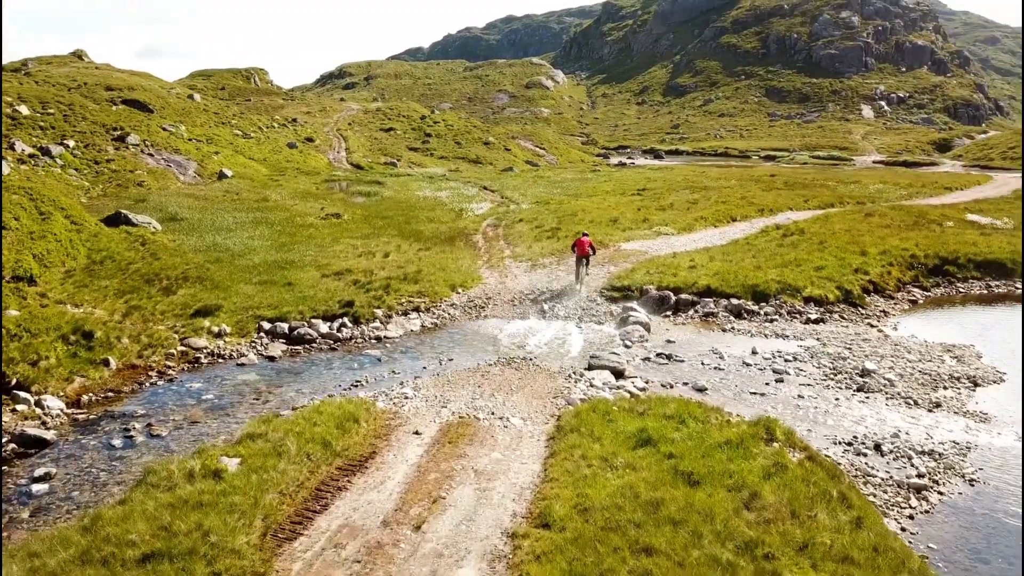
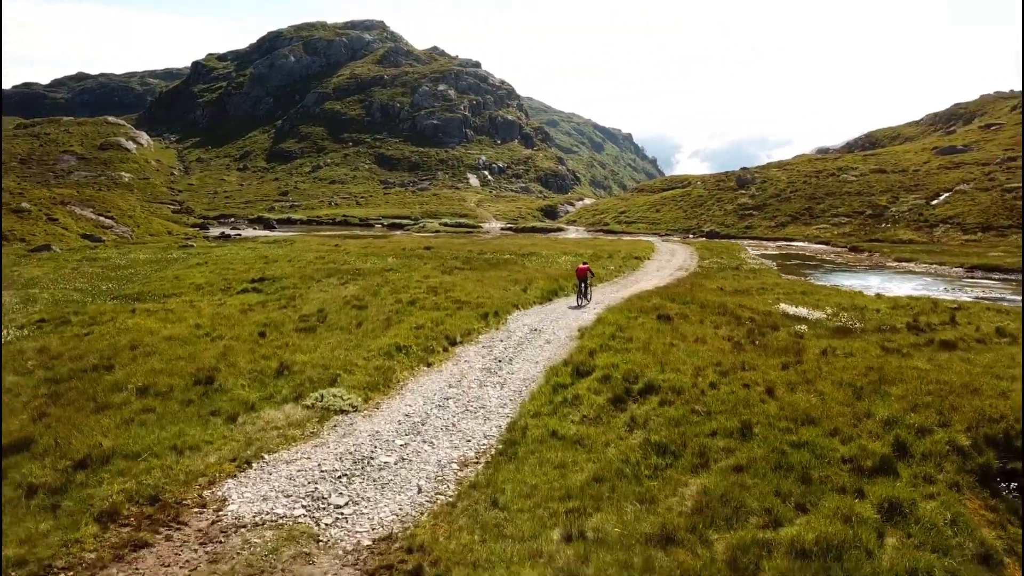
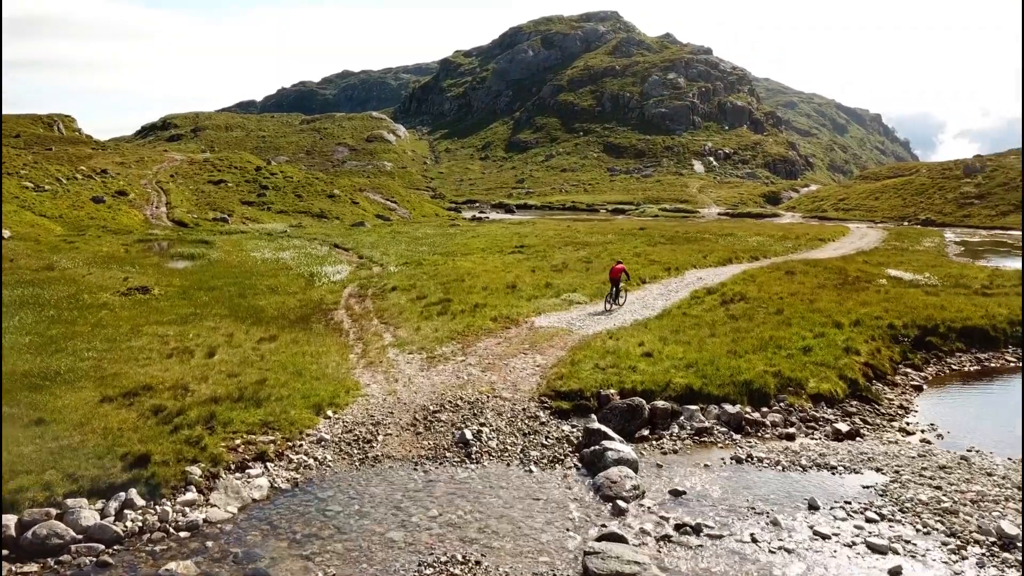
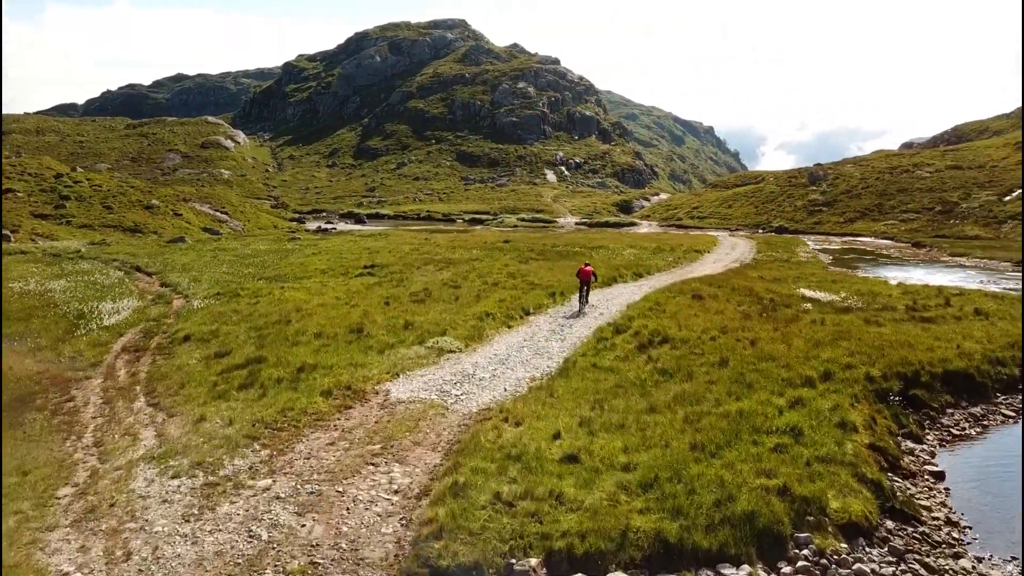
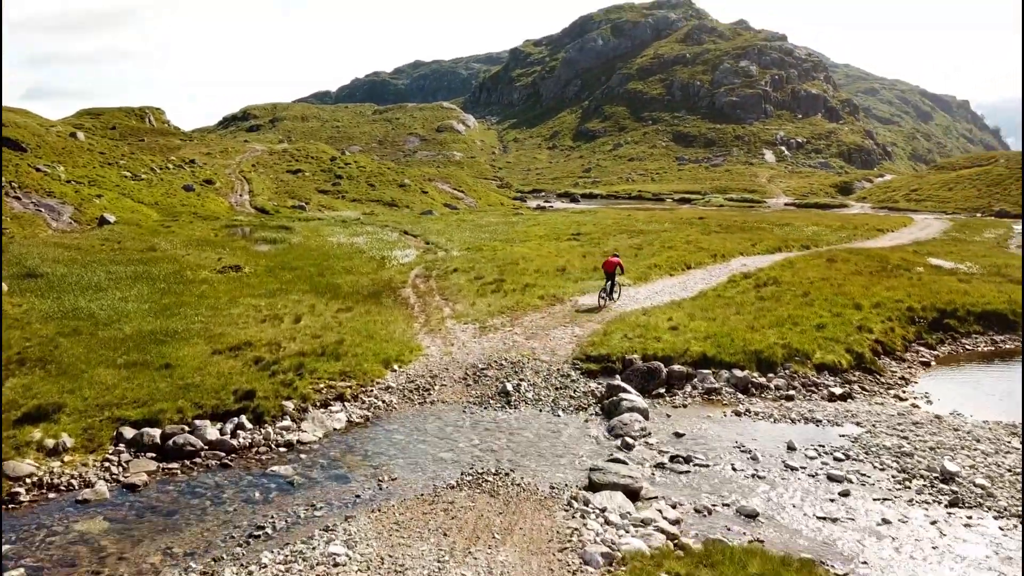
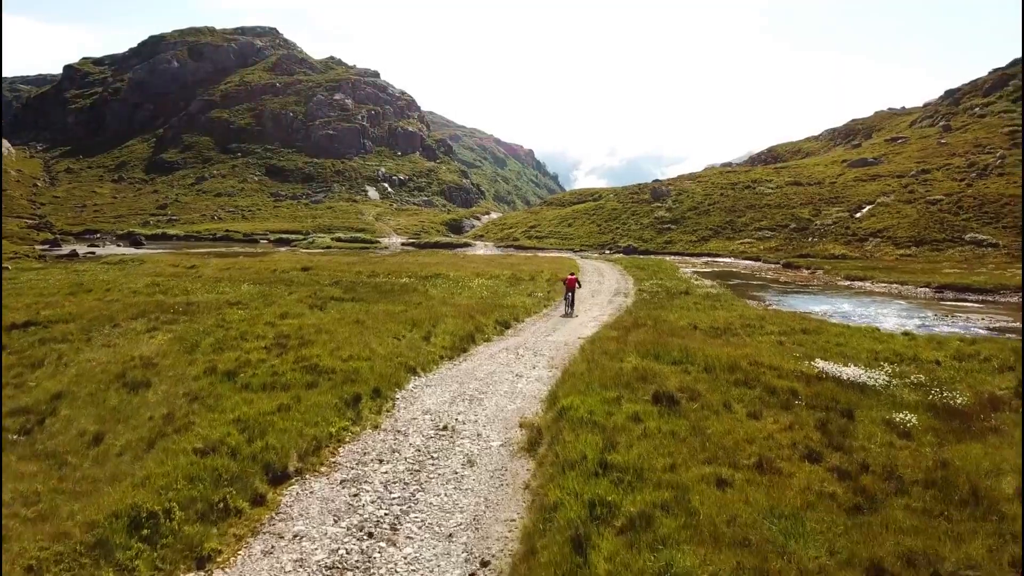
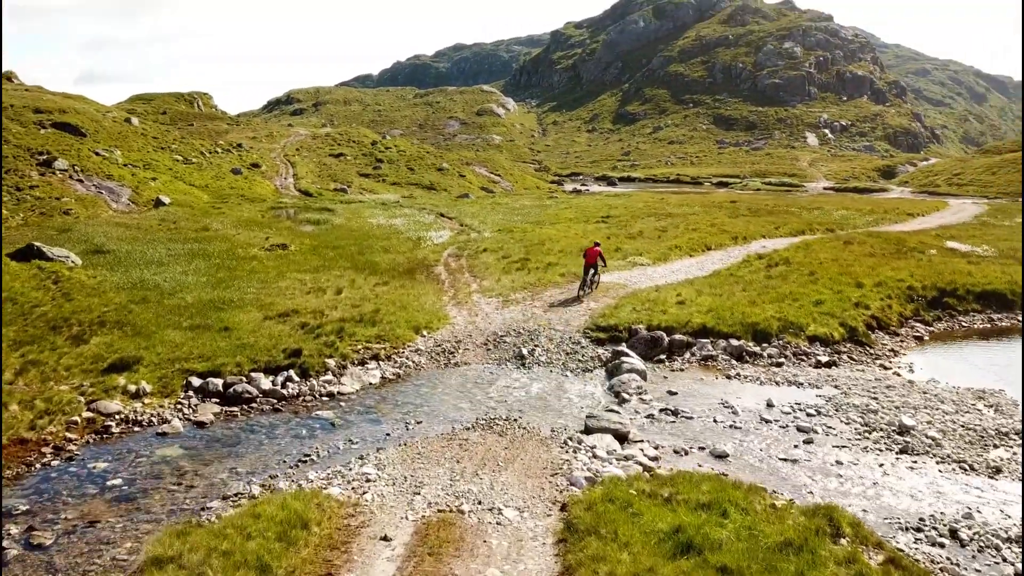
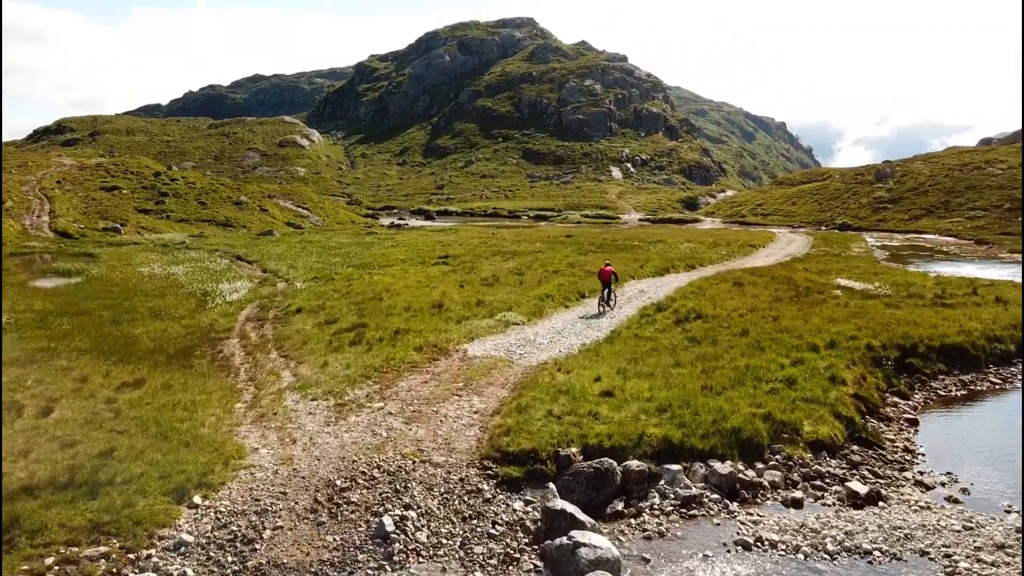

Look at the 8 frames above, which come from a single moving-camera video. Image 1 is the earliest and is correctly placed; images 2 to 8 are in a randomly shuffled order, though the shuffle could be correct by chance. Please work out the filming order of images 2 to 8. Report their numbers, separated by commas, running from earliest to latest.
7, 5, 3, 8, 4, 2, 6
